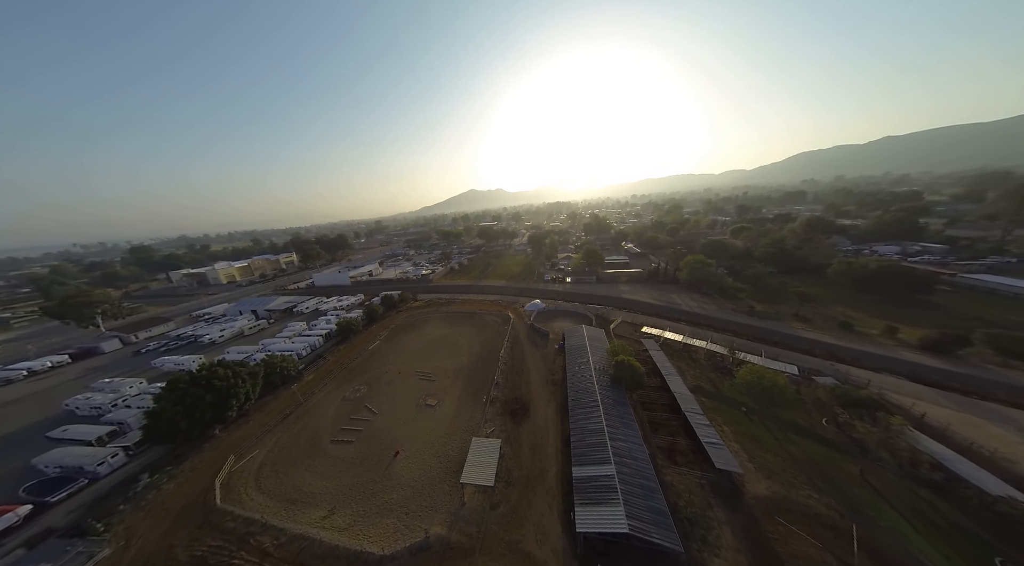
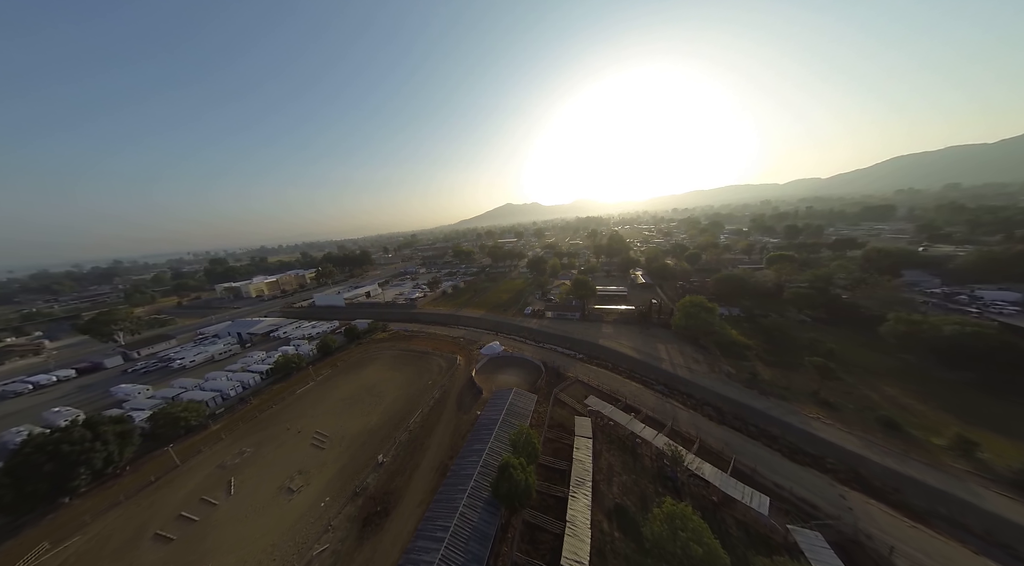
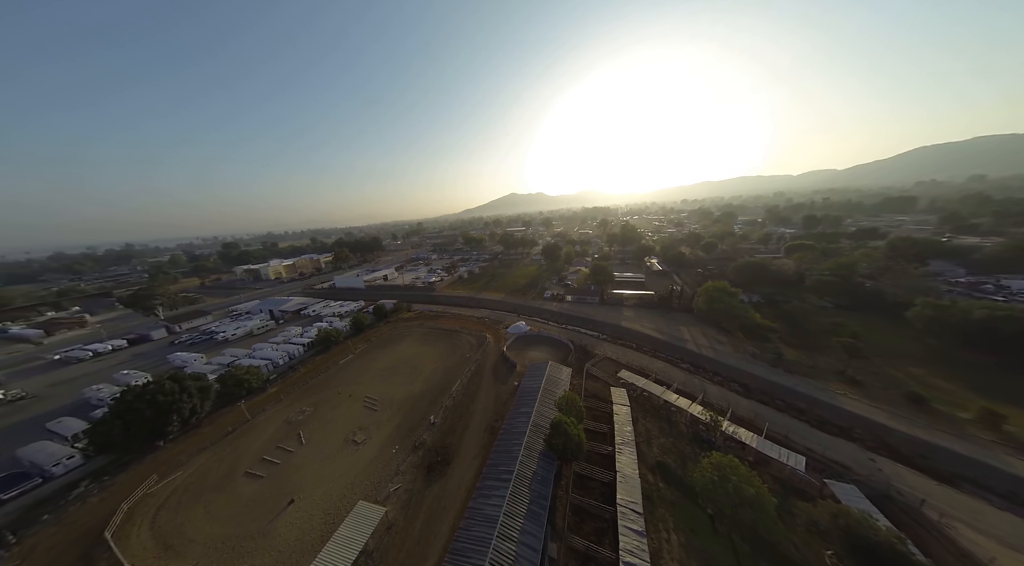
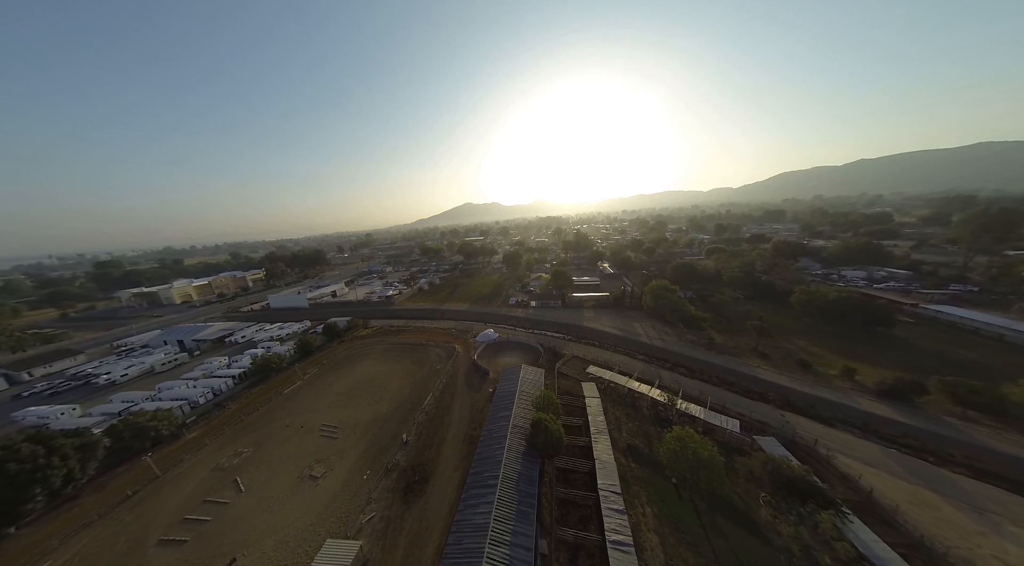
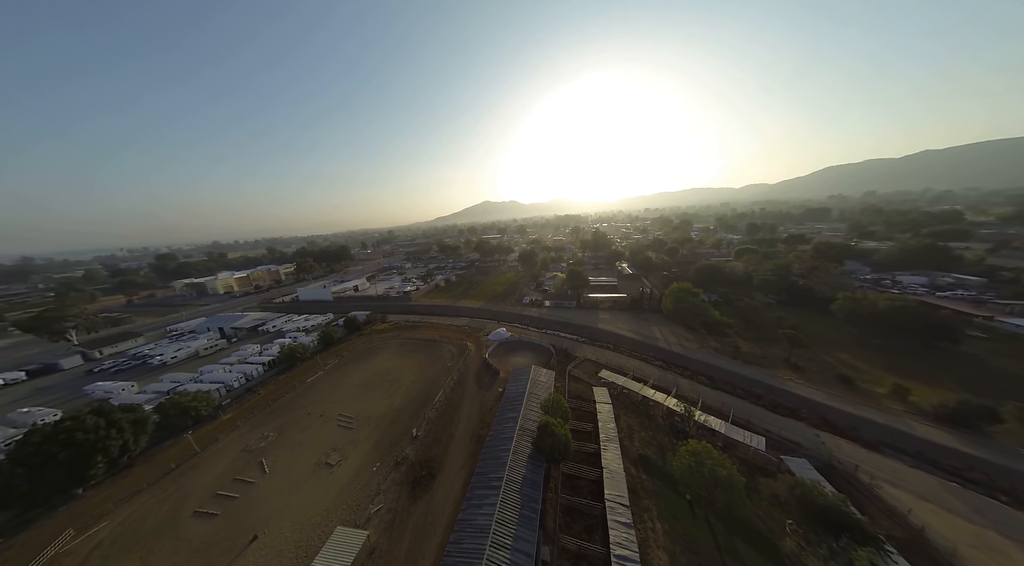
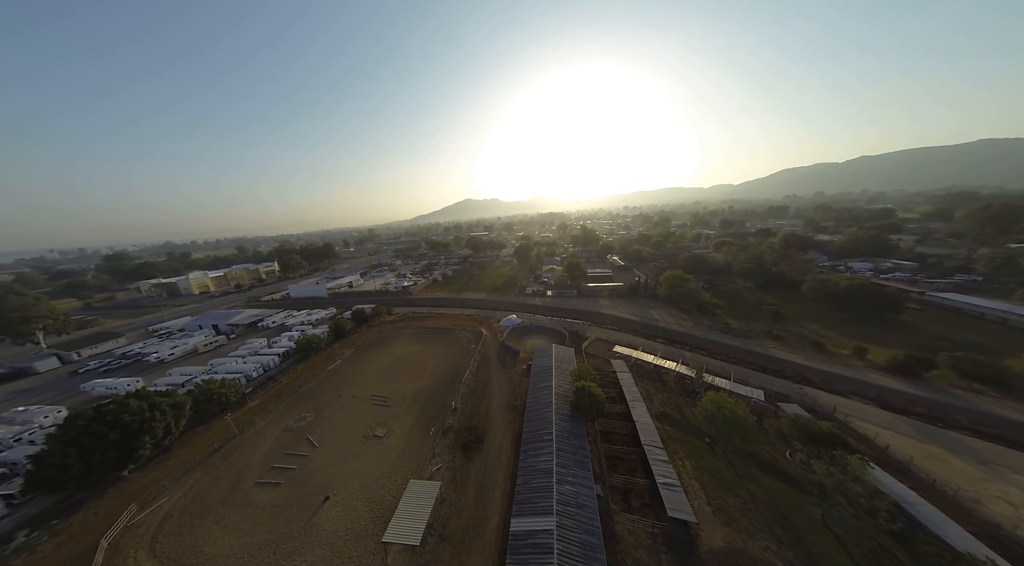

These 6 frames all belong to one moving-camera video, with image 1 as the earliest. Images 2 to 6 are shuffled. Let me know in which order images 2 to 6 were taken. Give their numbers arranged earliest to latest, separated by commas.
6, 4, 5, 3, 2
